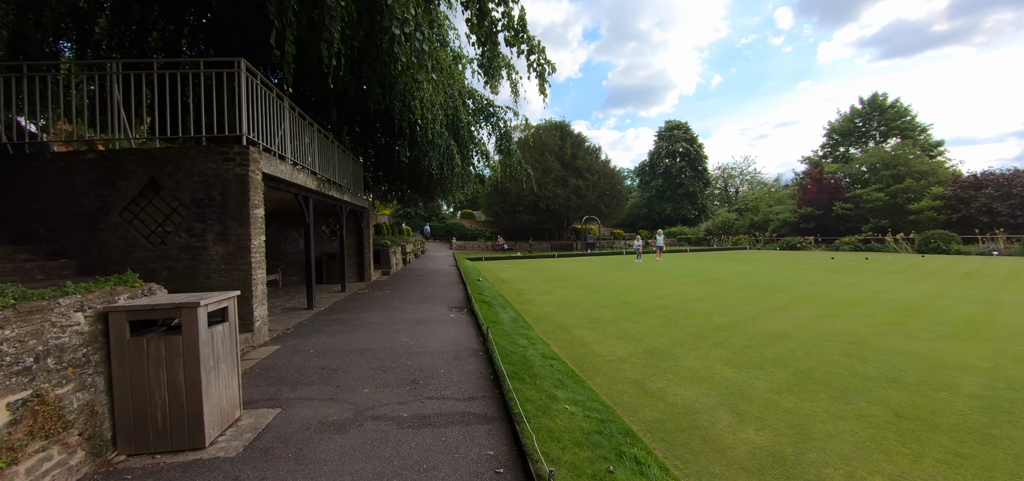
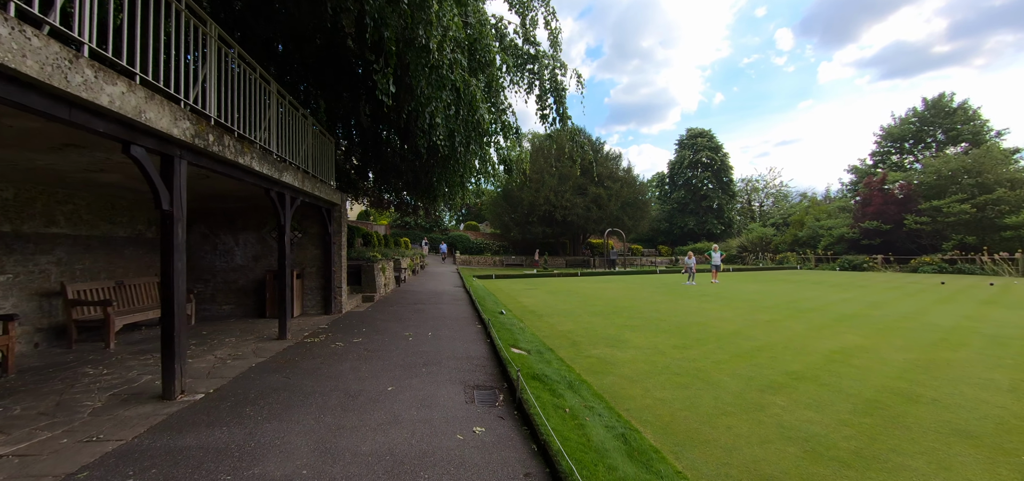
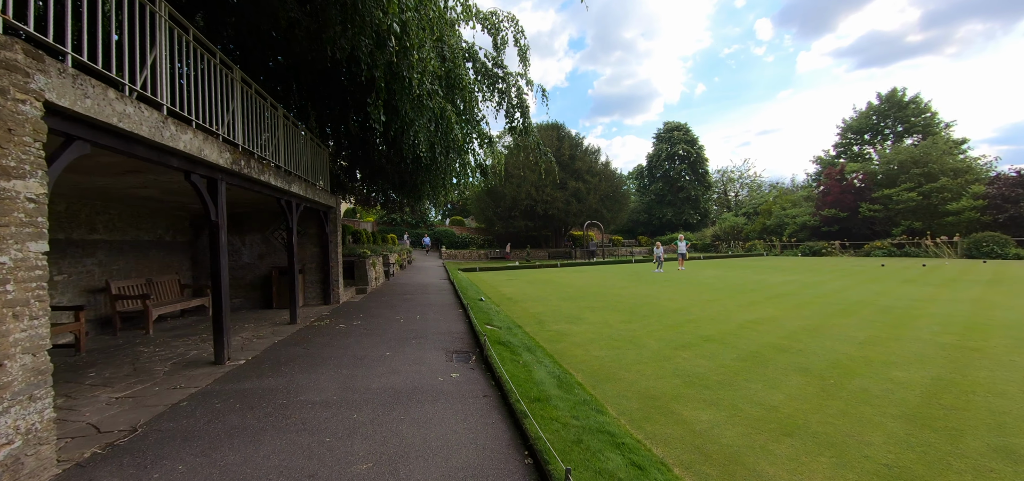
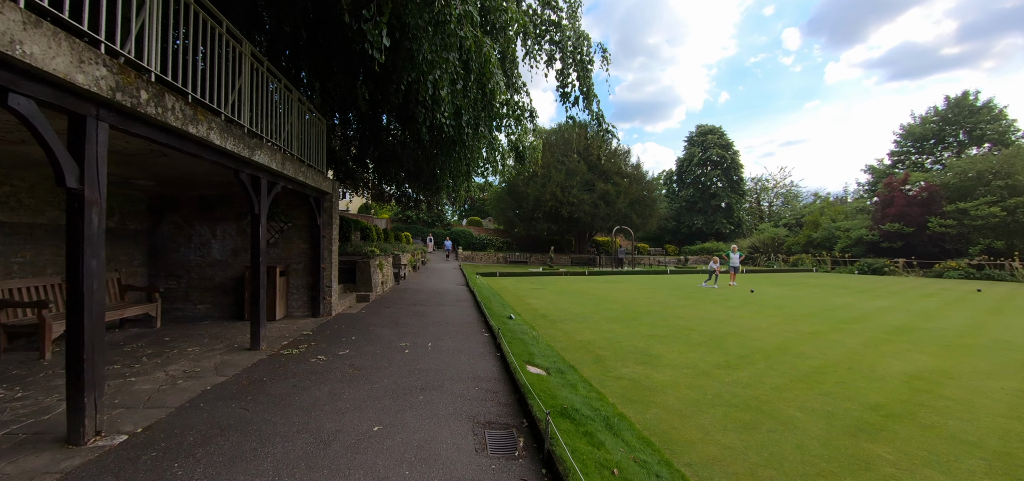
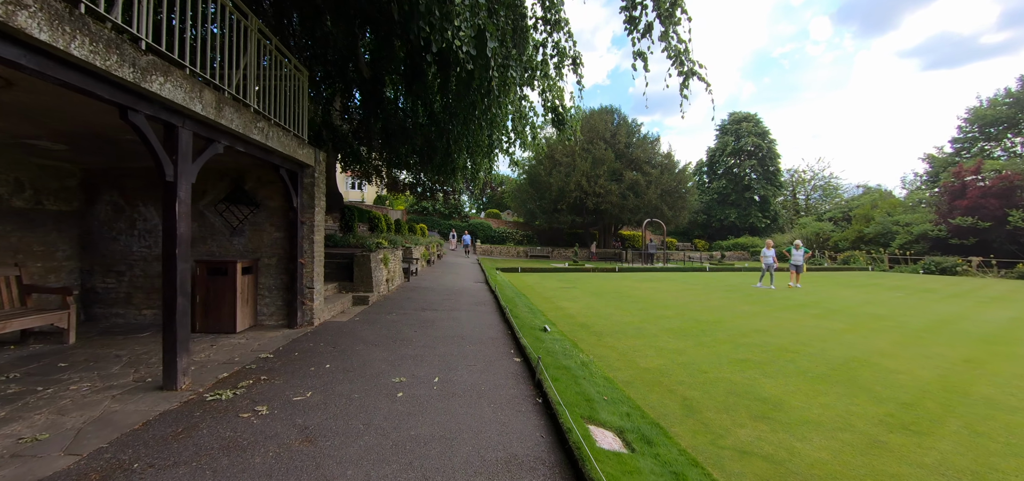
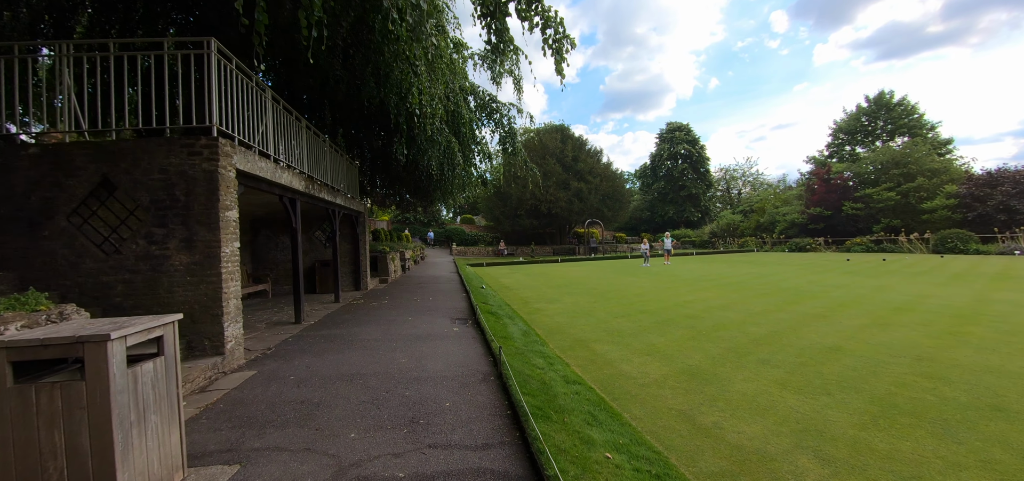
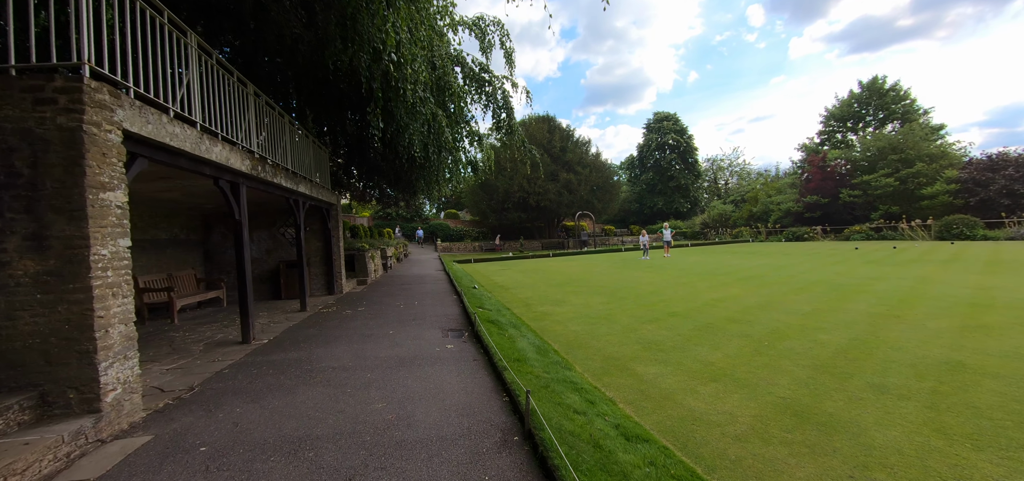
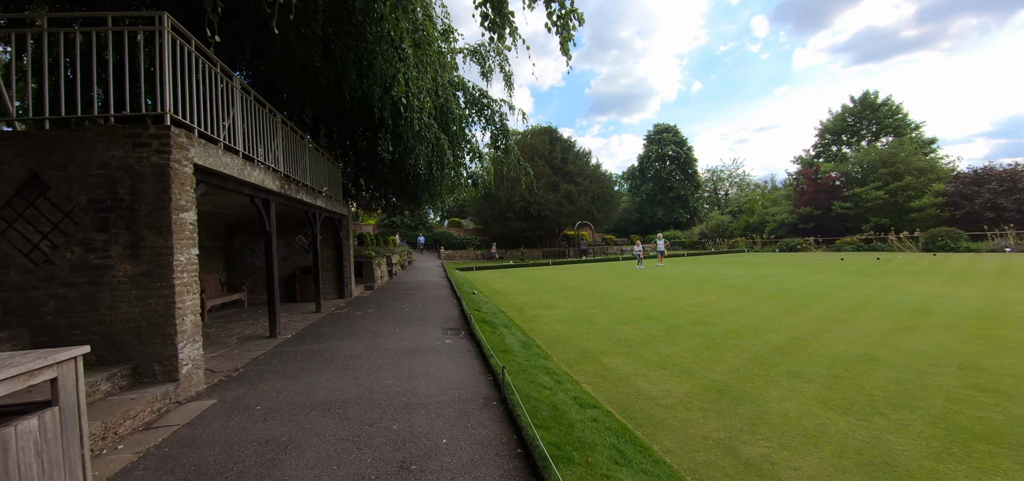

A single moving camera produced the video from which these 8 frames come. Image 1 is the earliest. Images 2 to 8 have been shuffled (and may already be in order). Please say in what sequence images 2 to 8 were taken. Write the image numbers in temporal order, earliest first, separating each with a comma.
6, 8, 7, 3, 2, 4, 5
